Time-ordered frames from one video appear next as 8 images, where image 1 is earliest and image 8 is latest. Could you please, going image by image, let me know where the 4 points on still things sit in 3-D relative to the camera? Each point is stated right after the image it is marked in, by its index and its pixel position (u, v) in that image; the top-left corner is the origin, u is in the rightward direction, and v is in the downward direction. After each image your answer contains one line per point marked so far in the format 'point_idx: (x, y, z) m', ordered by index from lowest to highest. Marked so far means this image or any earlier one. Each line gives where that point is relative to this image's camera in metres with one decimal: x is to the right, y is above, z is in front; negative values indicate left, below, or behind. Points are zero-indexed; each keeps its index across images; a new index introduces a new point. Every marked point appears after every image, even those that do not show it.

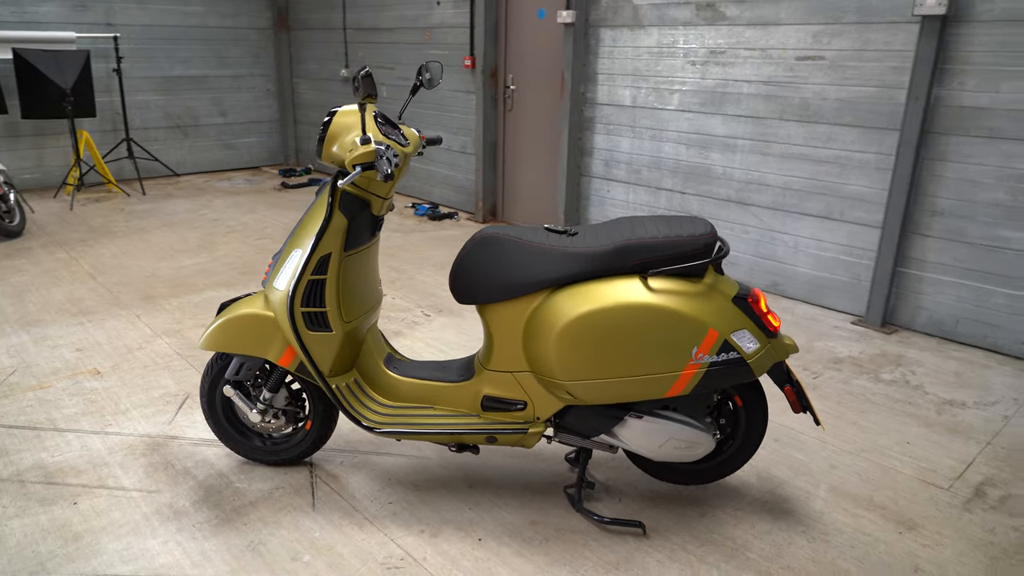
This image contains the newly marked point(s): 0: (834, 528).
0: (+1.0, -0.7, +2.3) m
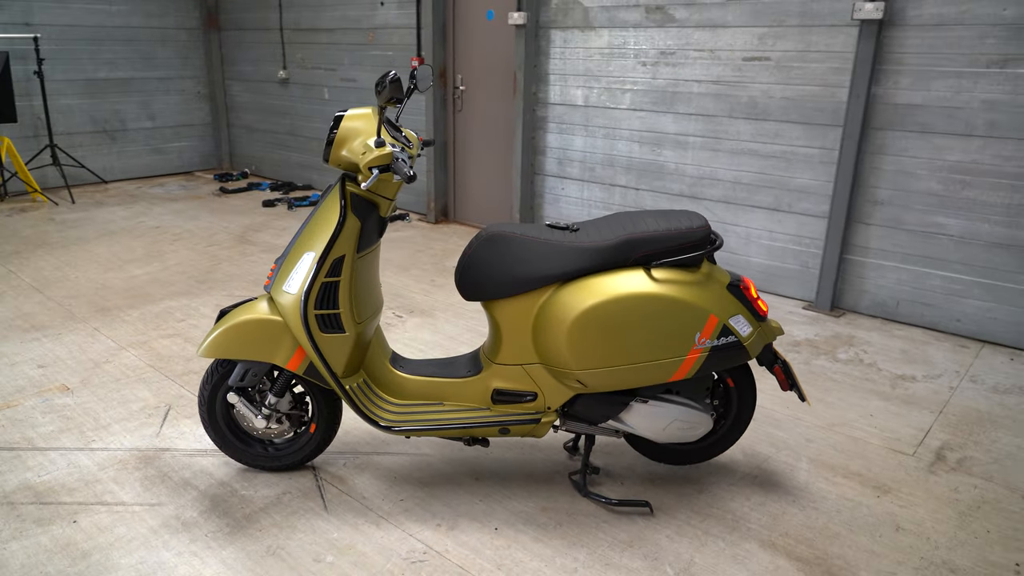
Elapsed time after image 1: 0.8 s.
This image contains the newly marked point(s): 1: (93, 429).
0: (+1.0, -0.7, +2.4) m
1: (-1.6, -0.5, +2.8) m
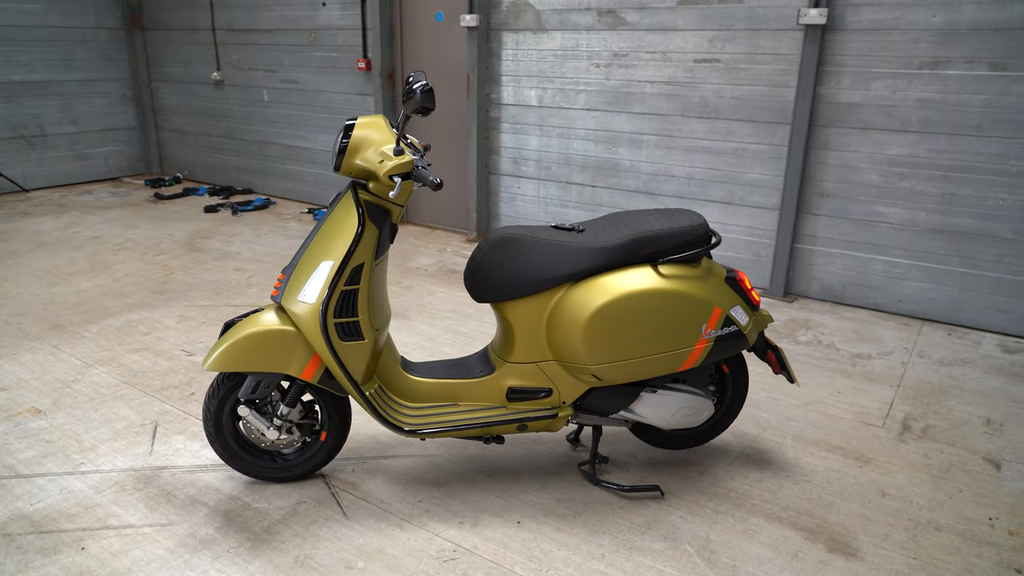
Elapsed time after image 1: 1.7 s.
0: (+1.1, -0.6, +2.6) m
1: (-1.6, -0.6, +2.7) m
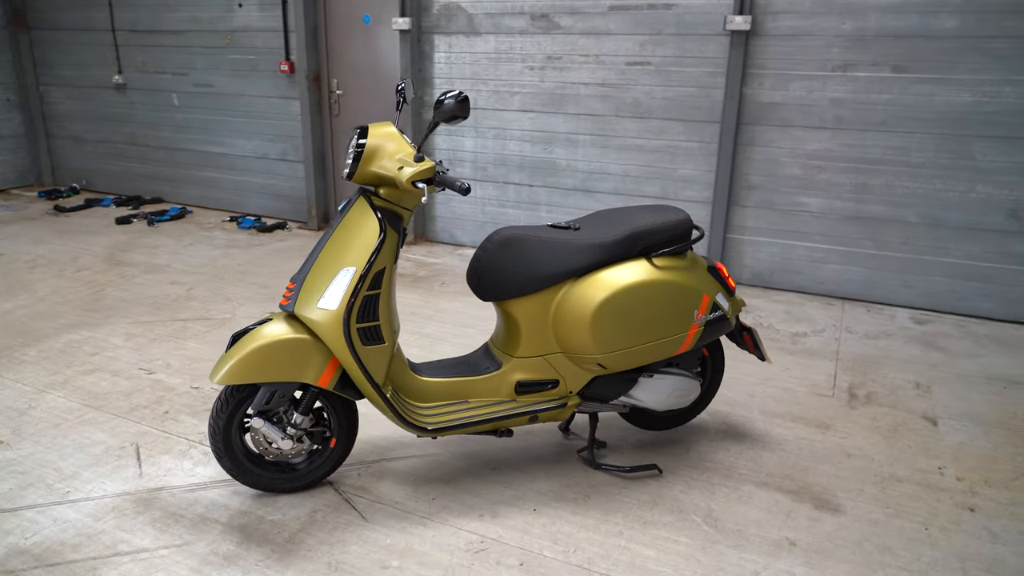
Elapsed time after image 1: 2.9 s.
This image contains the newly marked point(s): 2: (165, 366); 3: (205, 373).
0: (+1.1, -0.6, +2.9) m
1: (-1.6, -0.7, +2.5) m
2: (-1.6, -0.4, +3.4) m
3: (-1.4, -0.4, +3.3) m
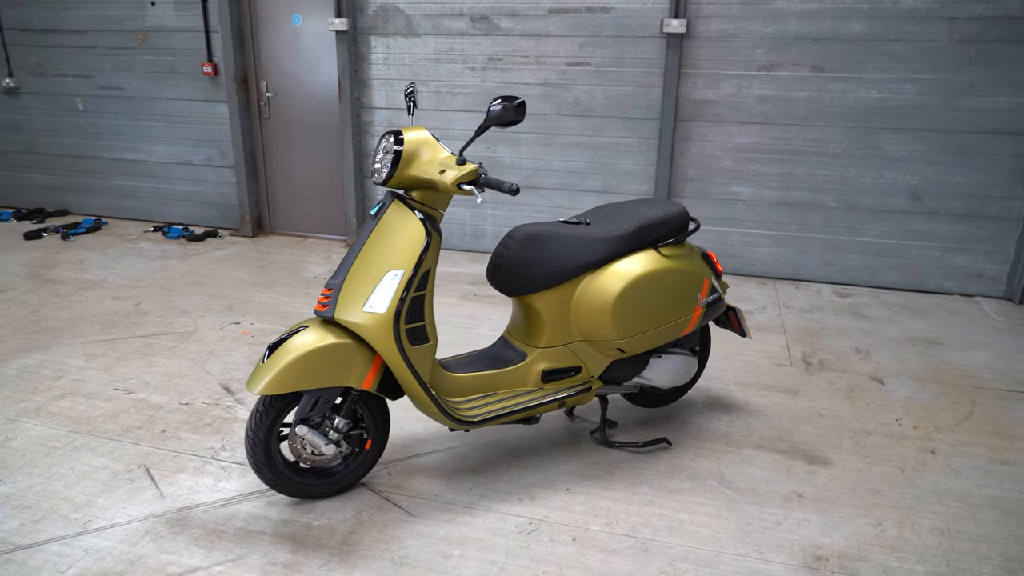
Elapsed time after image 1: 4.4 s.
0: (+1.1, -0.5, +3.2) m
1: (-1.5, -0.7, +2.4) m
2: (-1.7, -0.4, +3.3) m
3: (-1.4, -0.4, +3.2) m
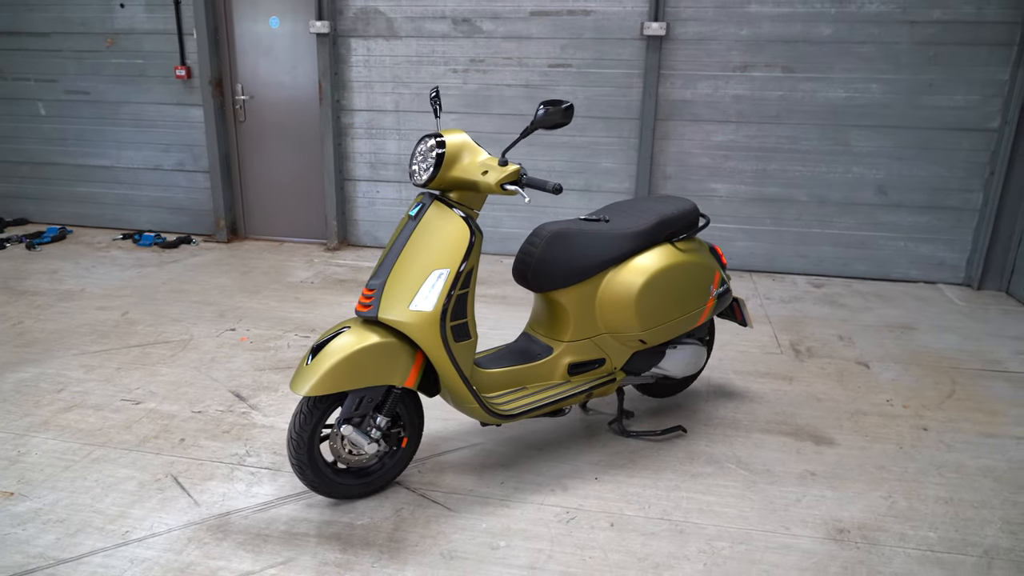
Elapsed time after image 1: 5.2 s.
0: (+1.1, -0.5, +3.4) m
1: (-1.3, -0.8, +2.4) m
2: (-1.6, -0.5, +3.2) m
3: (-1.4, -0.5, +3.2) m
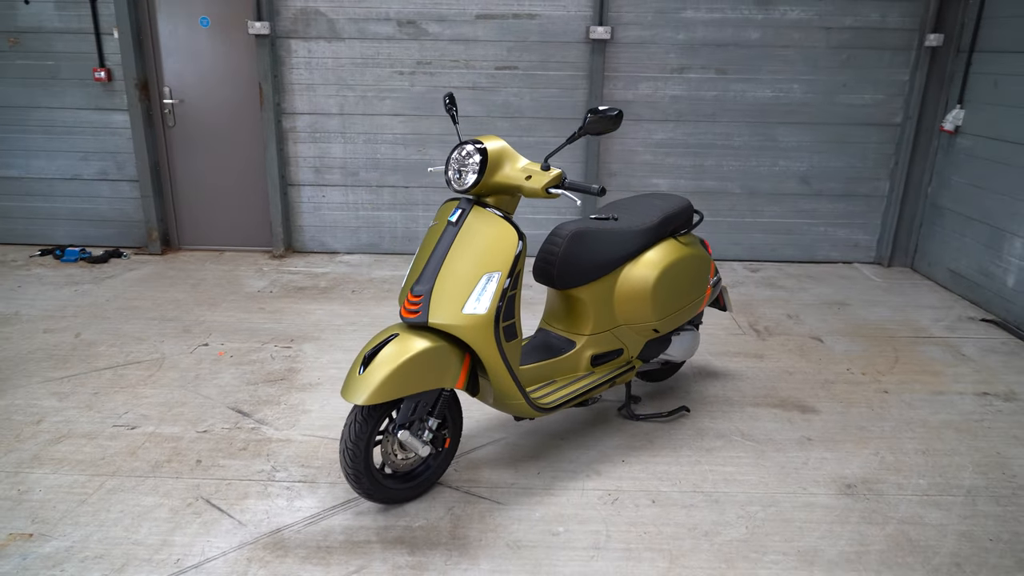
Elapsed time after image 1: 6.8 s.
0: (+1.1, -0.4, +3.6) m
1: (-1.1, -0.8, +2.3) m
2: (-1.5, -0.5, +3.1) m
3: (-1.3, -0.5, +3.1) m
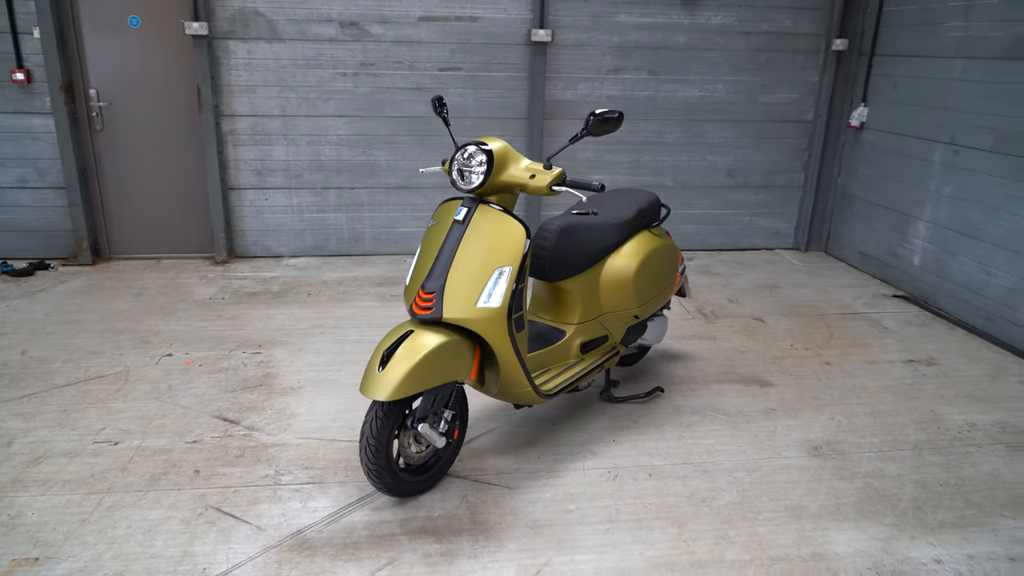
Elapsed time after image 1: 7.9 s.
0: (+1.0, -0.3, +3.9) m
1: (-1.0, -0.8, +2.3) m
2: (-1.6, -0.6, +3.0) m
3: (-1.4, -0.6, +3.0) m
